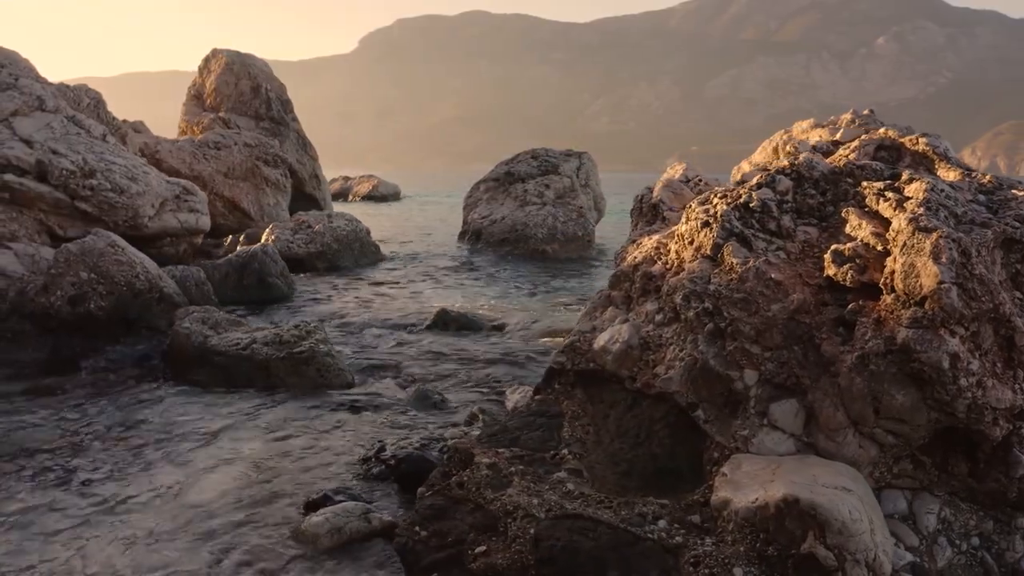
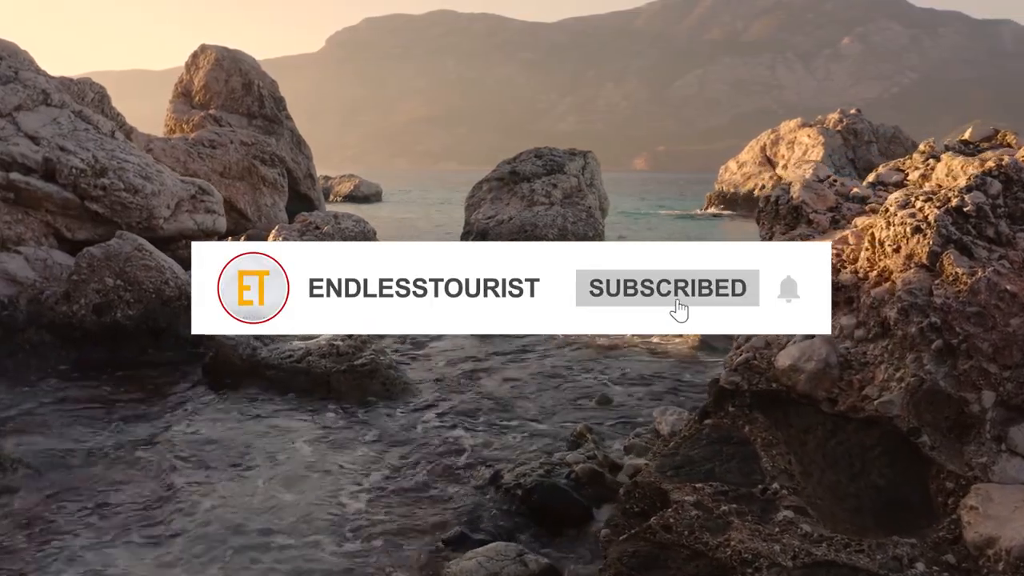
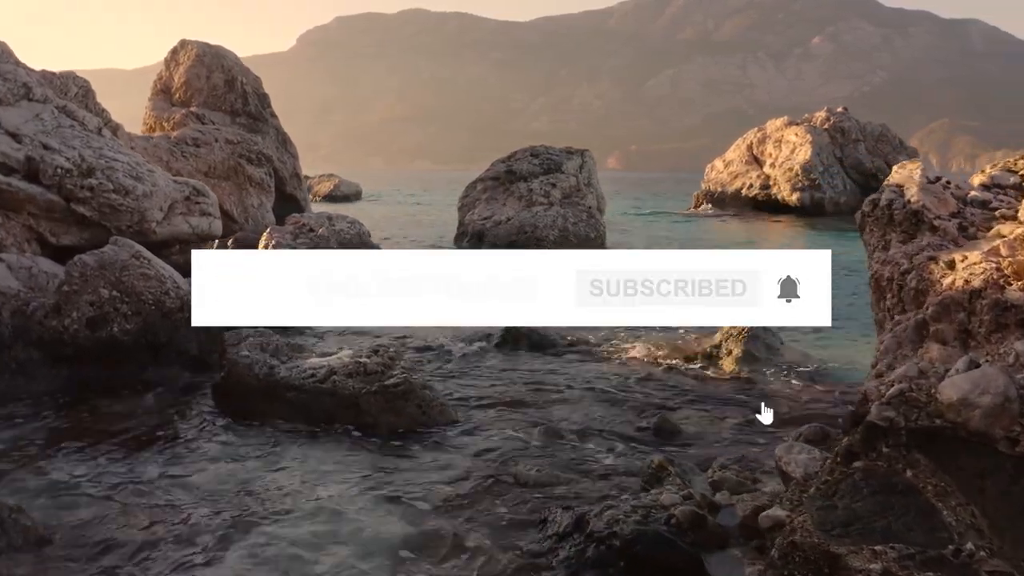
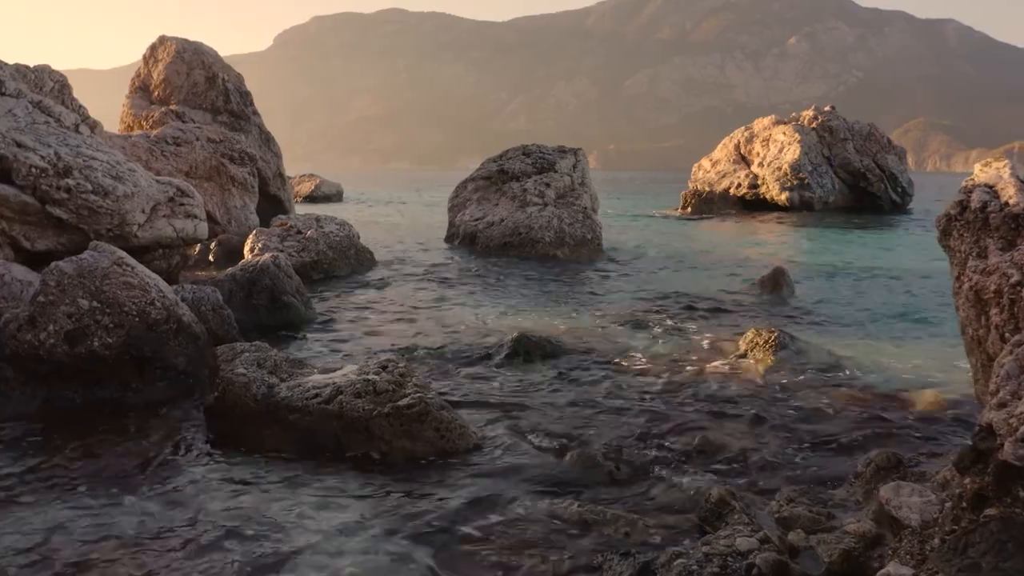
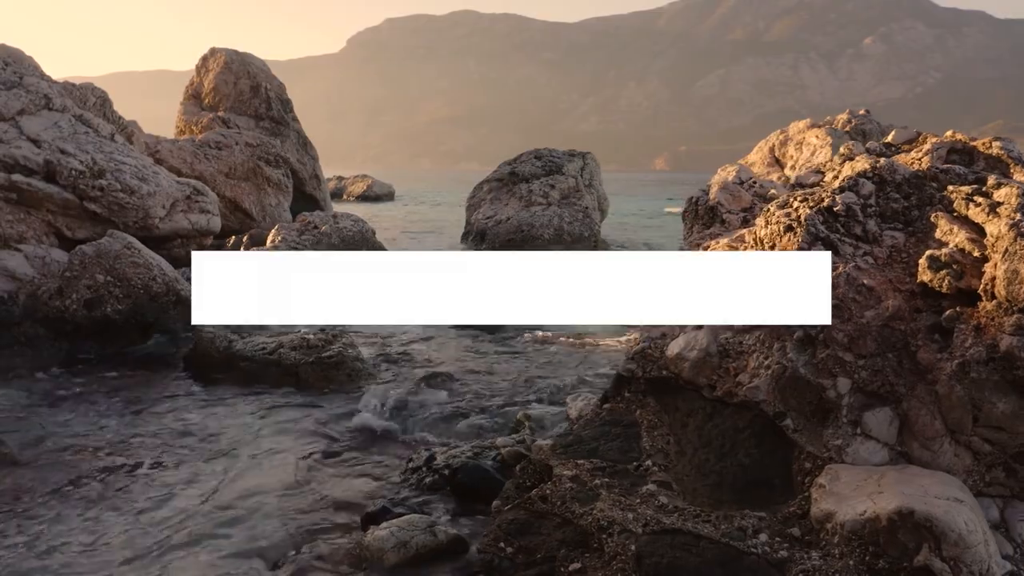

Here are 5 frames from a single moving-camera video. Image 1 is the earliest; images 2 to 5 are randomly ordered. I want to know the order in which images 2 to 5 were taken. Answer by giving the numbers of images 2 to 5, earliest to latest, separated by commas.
5, 2, 3, 4
